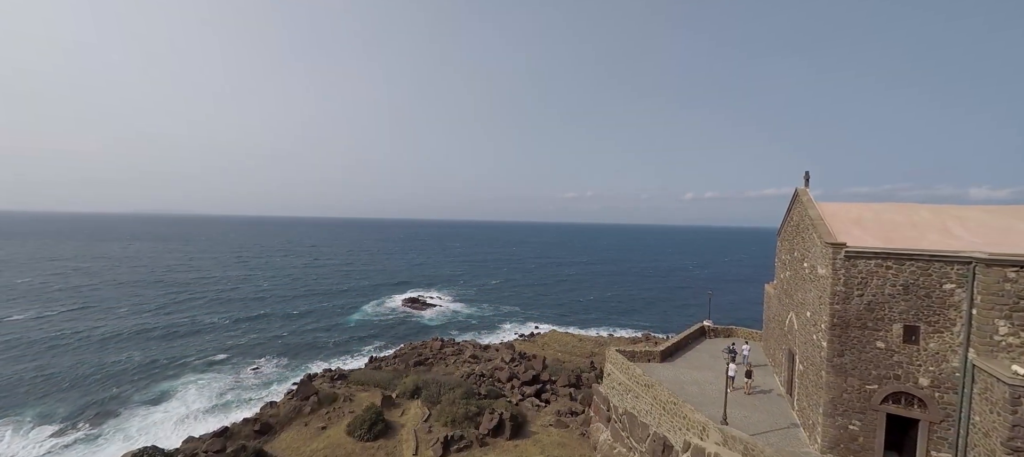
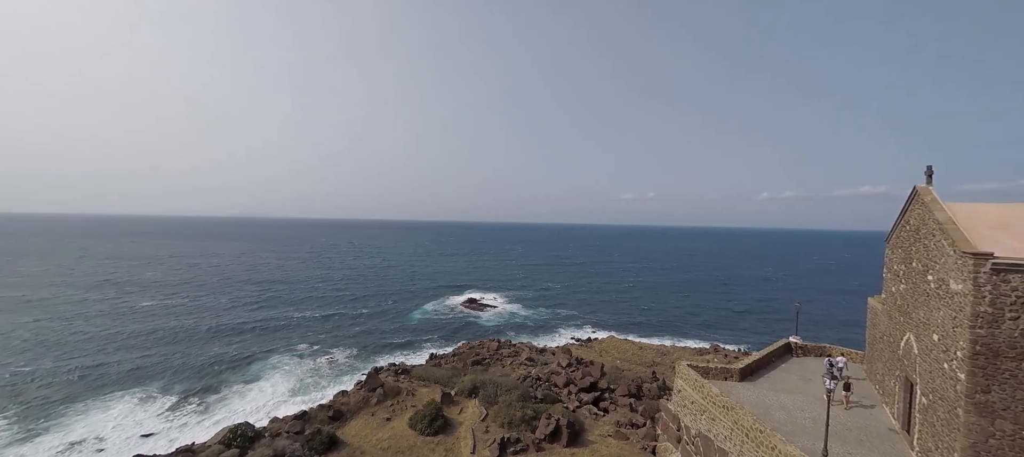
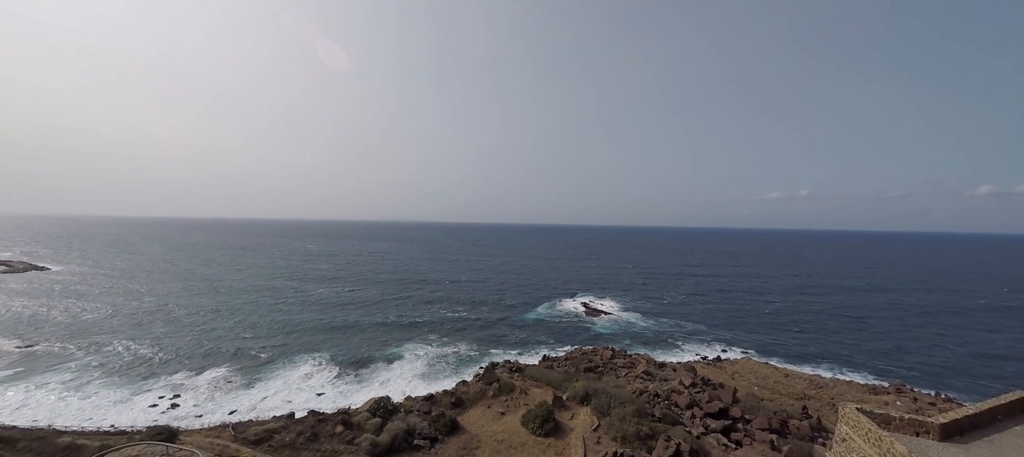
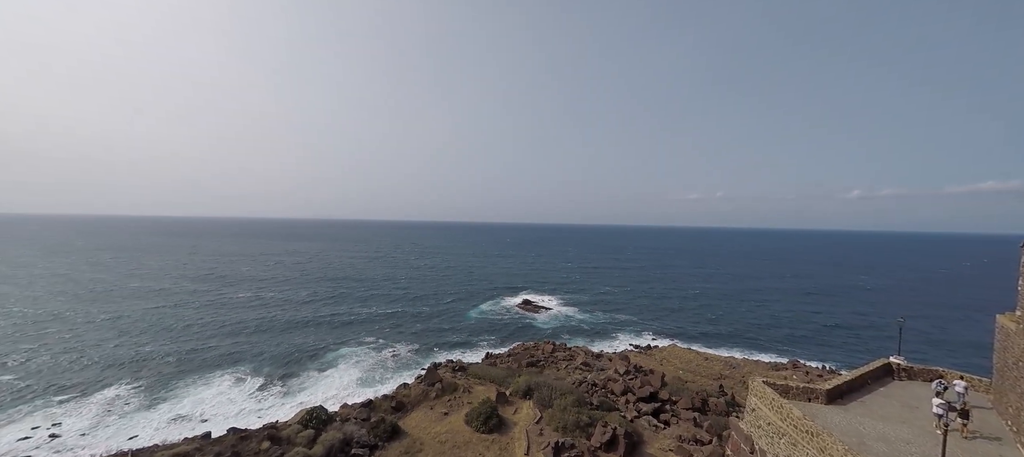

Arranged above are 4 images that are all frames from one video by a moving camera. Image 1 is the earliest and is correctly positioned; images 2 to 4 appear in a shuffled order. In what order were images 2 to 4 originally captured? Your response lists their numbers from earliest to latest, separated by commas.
2, 4, 3
